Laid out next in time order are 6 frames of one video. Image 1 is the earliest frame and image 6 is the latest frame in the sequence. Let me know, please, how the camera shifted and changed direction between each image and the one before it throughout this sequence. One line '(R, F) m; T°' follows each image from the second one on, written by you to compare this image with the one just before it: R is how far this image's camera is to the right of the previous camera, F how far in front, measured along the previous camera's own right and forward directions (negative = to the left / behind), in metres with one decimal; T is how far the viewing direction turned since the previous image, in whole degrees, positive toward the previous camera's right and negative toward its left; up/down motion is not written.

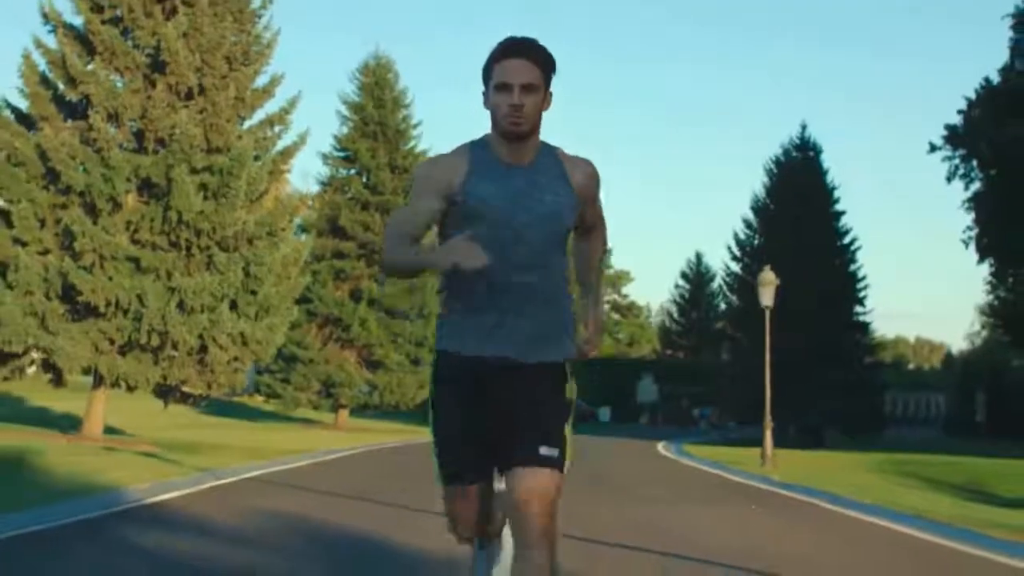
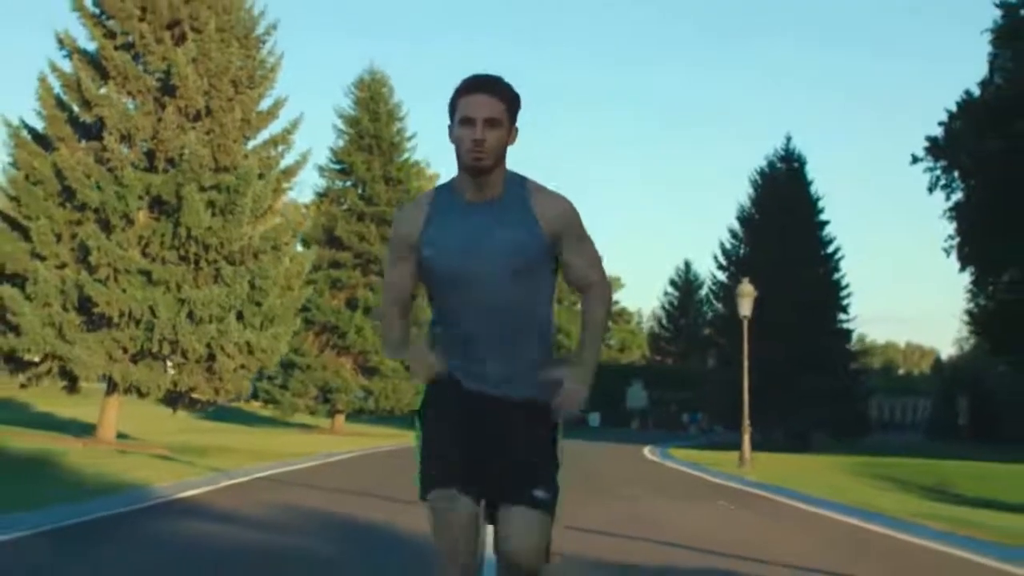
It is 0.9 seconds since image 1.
(0.0, -1.5) m; 0°
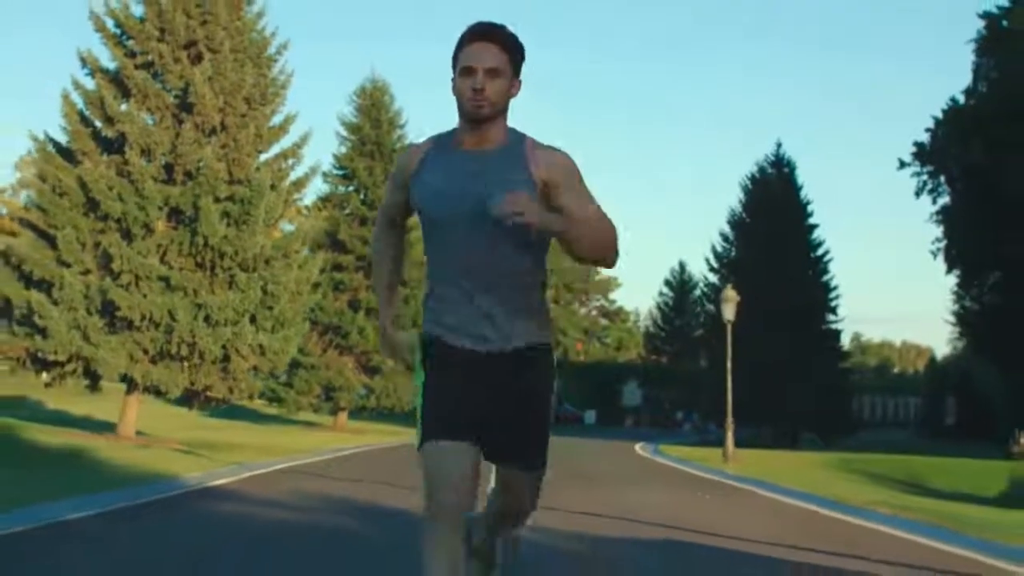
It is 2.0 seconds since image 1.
(0.0, -1.8) m; 0°
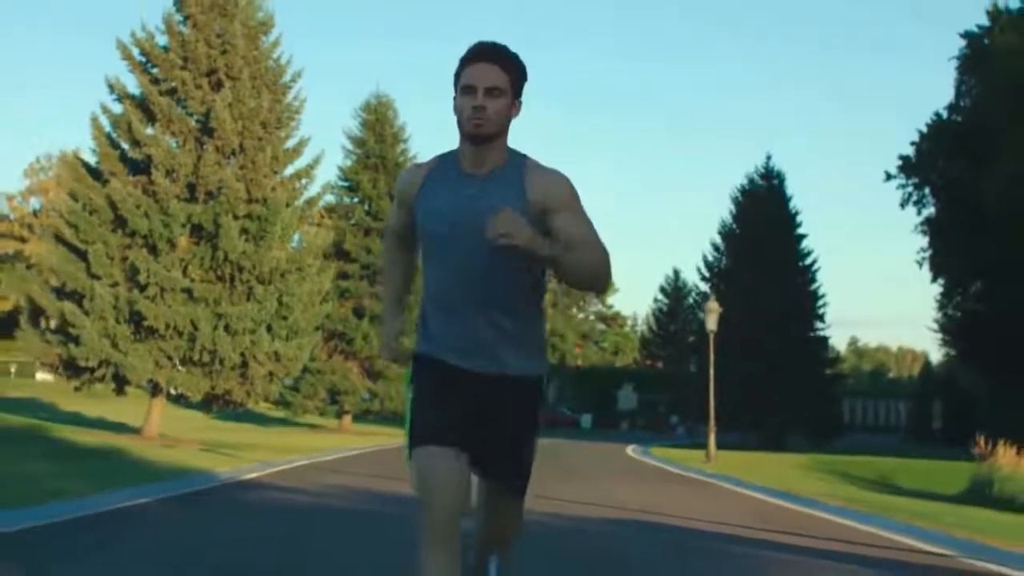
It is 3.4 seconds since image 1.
(0.0, -2.2) m; 0°
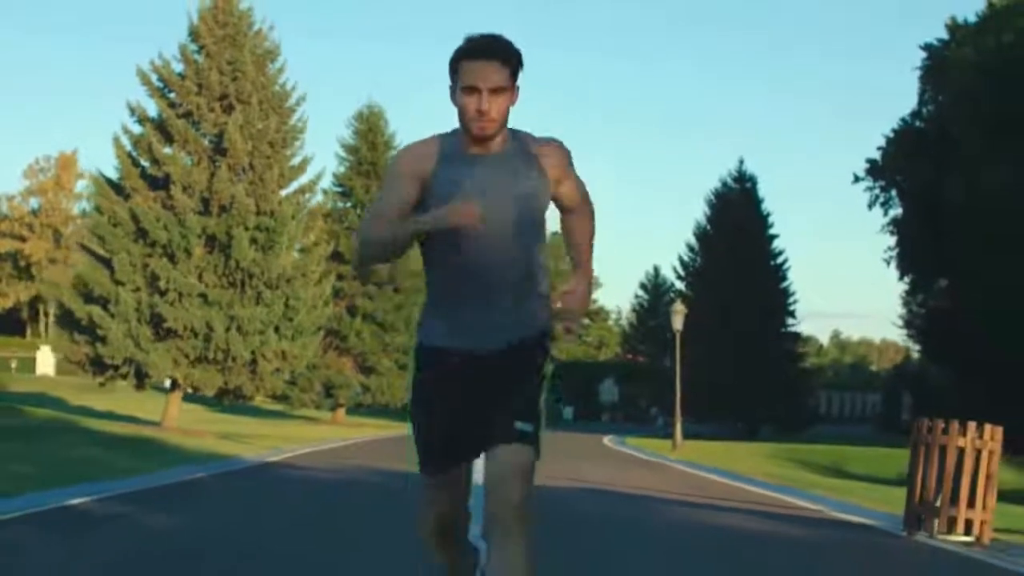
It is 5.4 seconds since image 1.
(0.0, -3.3) m; +1°
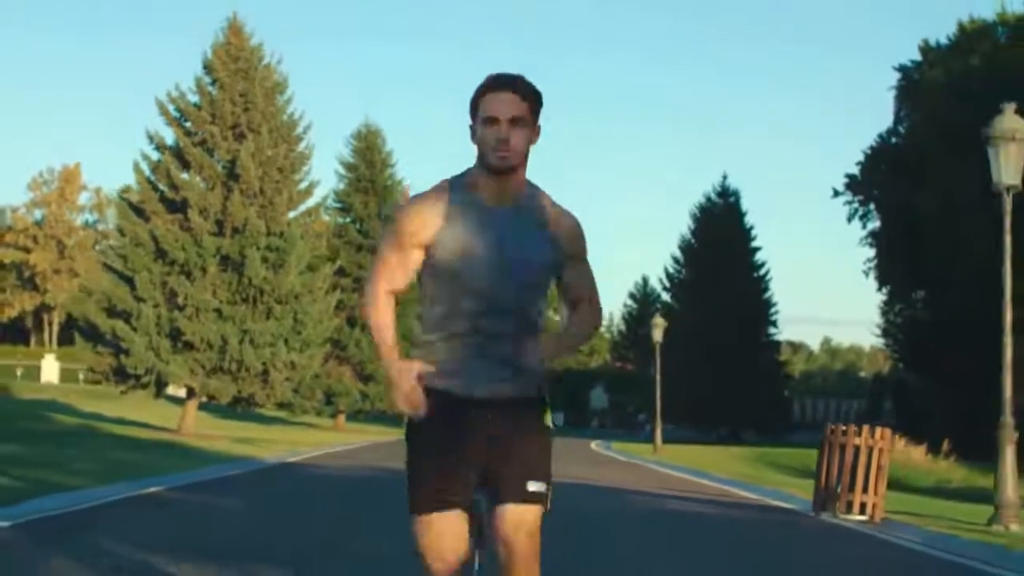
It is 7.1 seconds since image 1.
(0.0, -2.8) m; 0°
